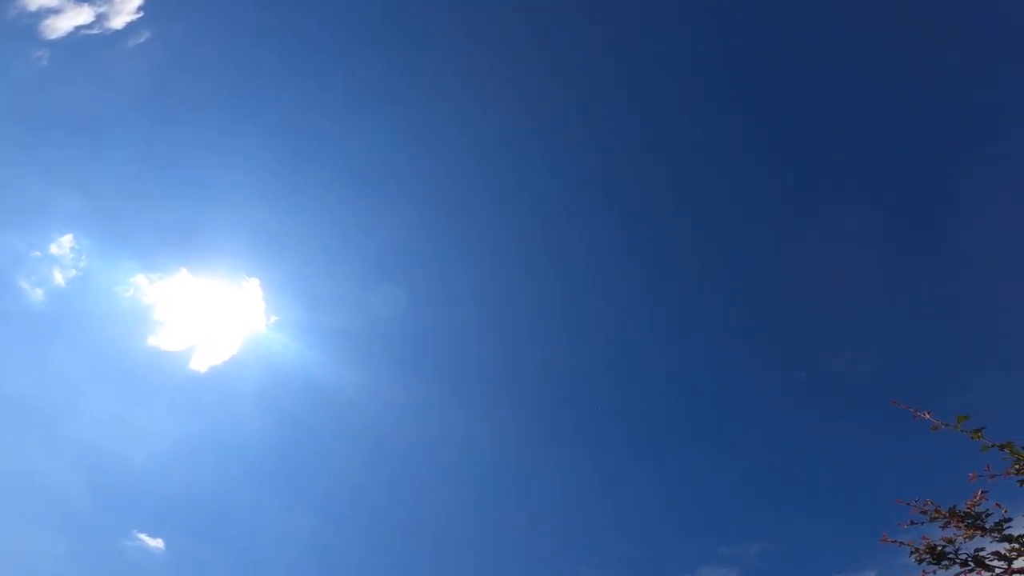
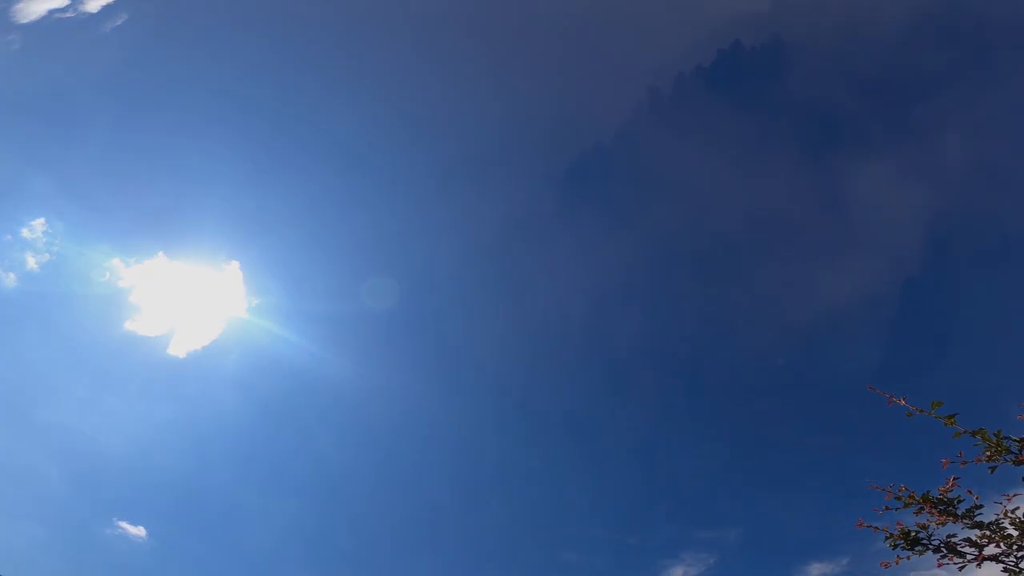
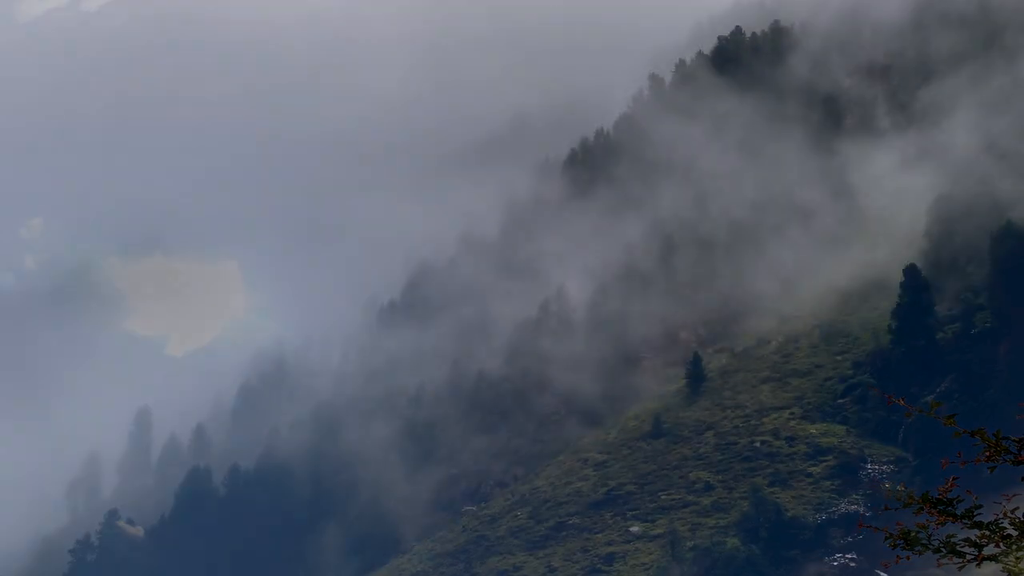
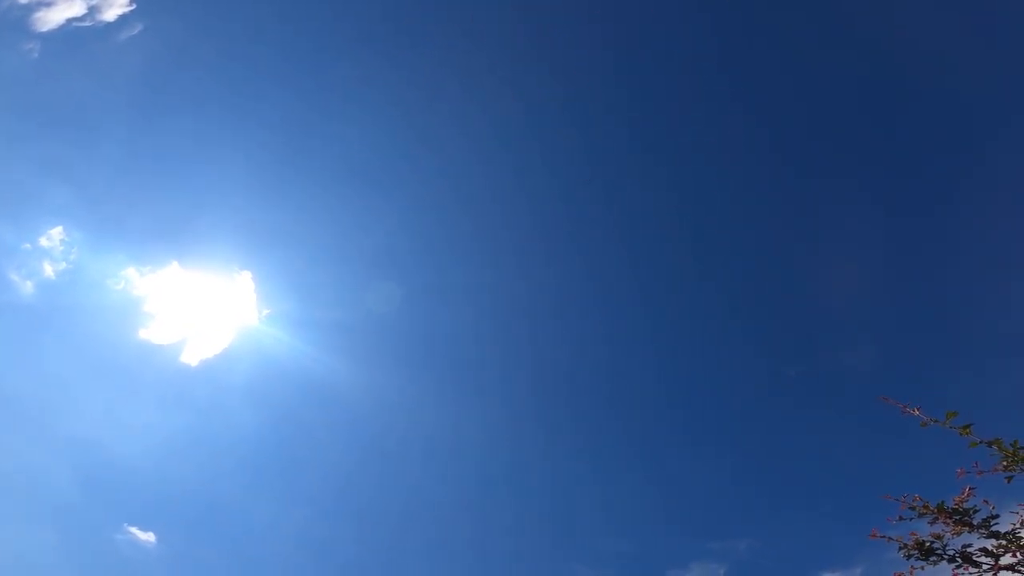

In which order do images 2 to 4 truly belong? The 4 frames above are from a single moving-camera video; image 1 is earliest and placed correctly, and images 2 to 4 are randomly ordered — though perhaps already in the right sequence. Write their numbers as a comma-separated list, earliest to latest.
4, 2, 3
